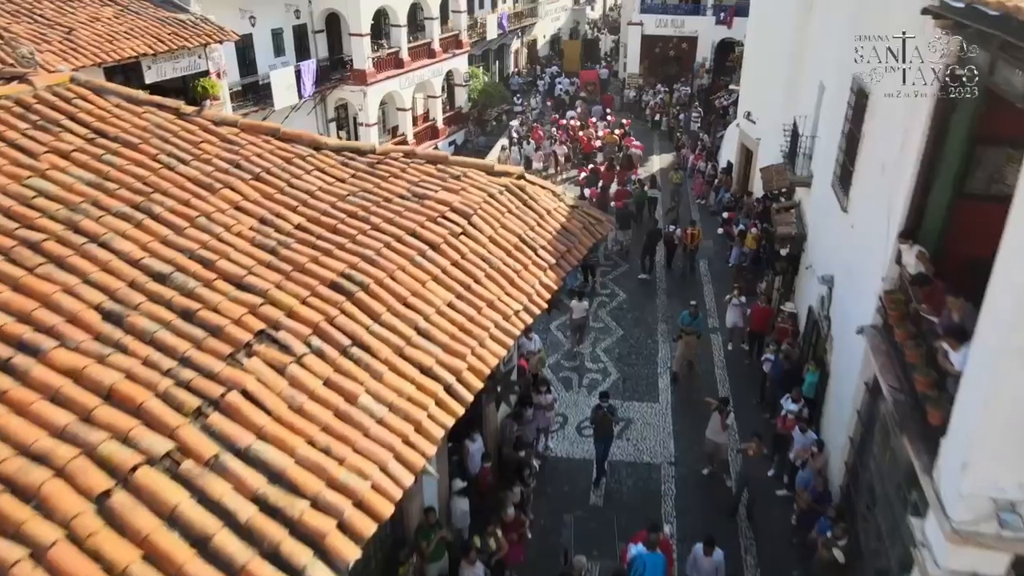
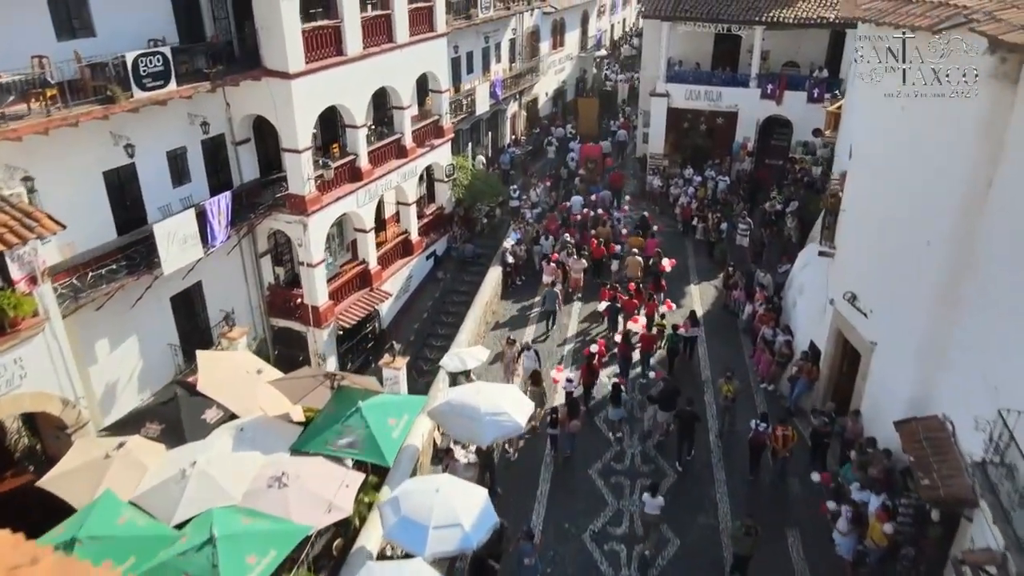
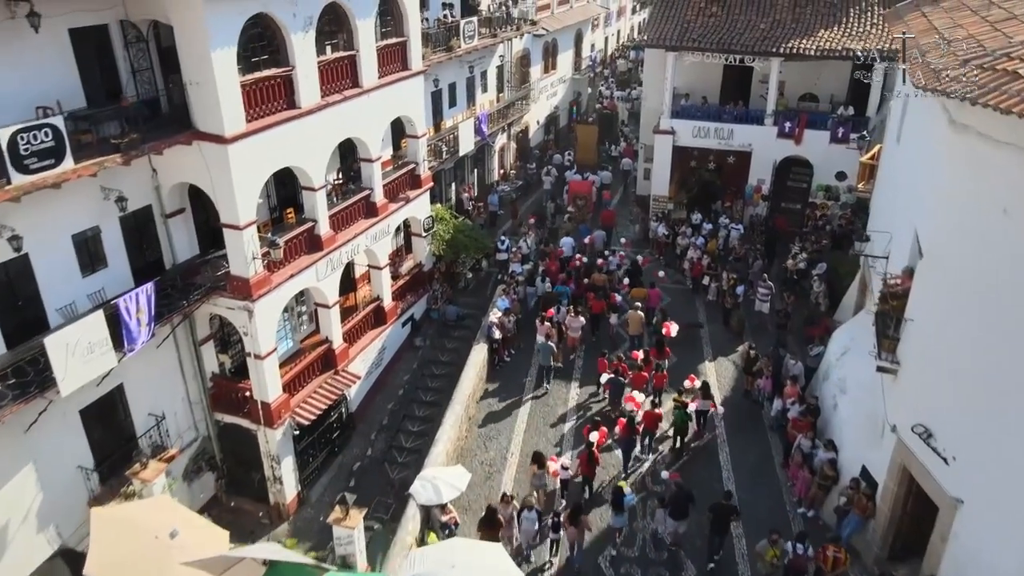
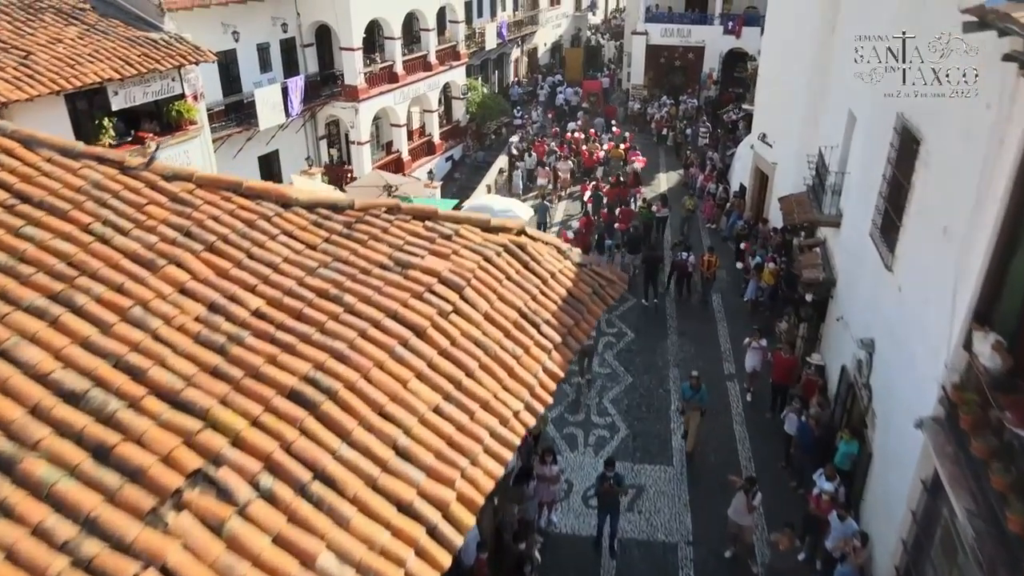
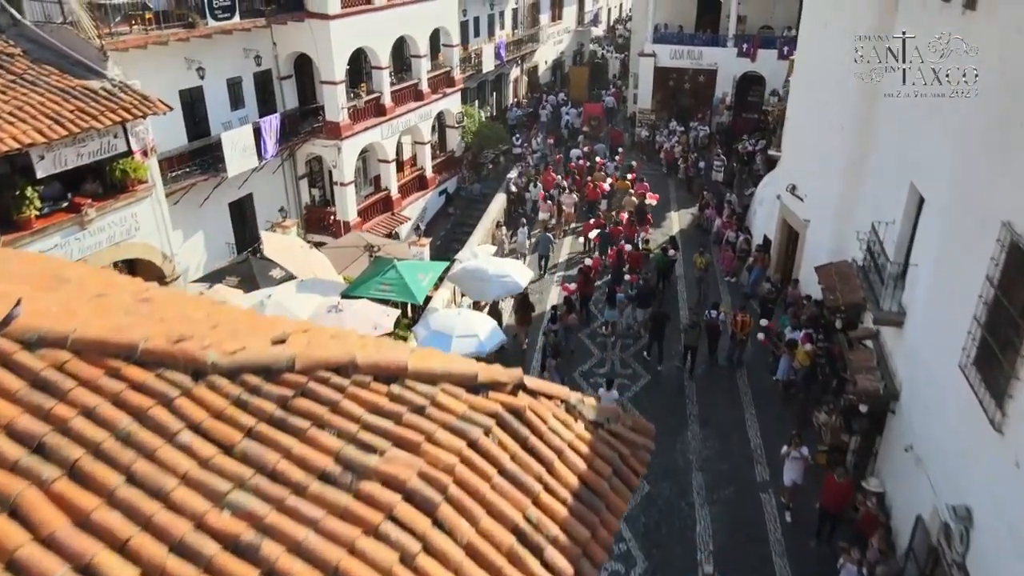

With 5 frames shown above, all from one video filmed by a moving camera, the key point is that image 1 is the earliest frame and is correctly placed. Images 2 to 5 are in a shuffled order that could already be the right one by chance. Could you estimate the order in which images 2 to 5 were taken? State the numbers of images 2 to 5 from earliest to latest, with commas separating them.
4, 5, 2, 3
